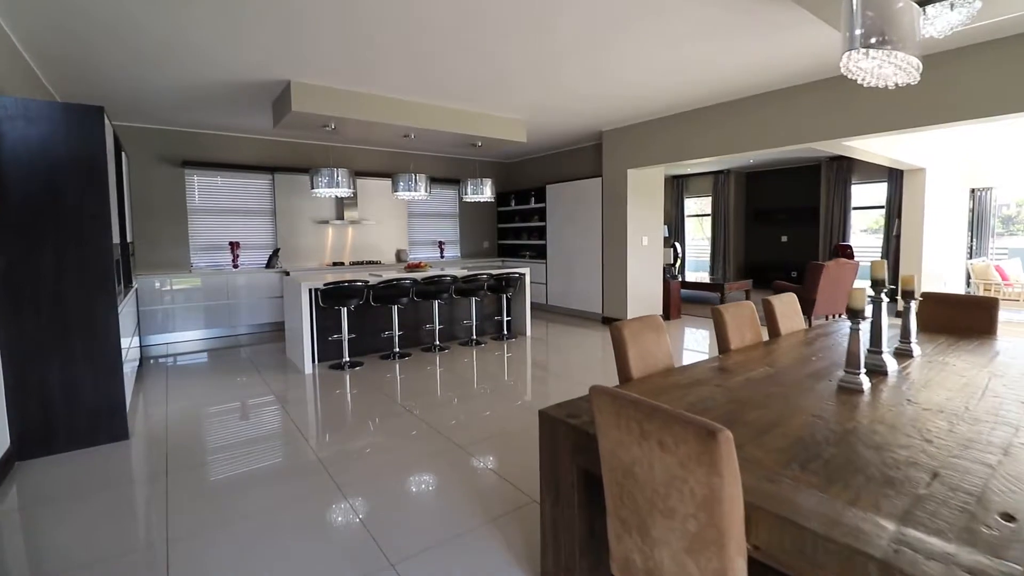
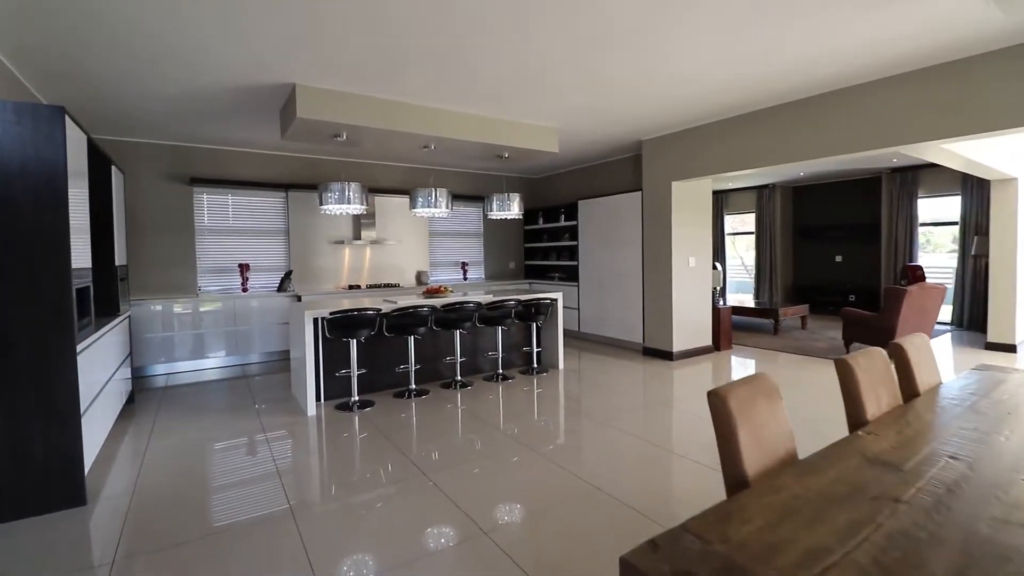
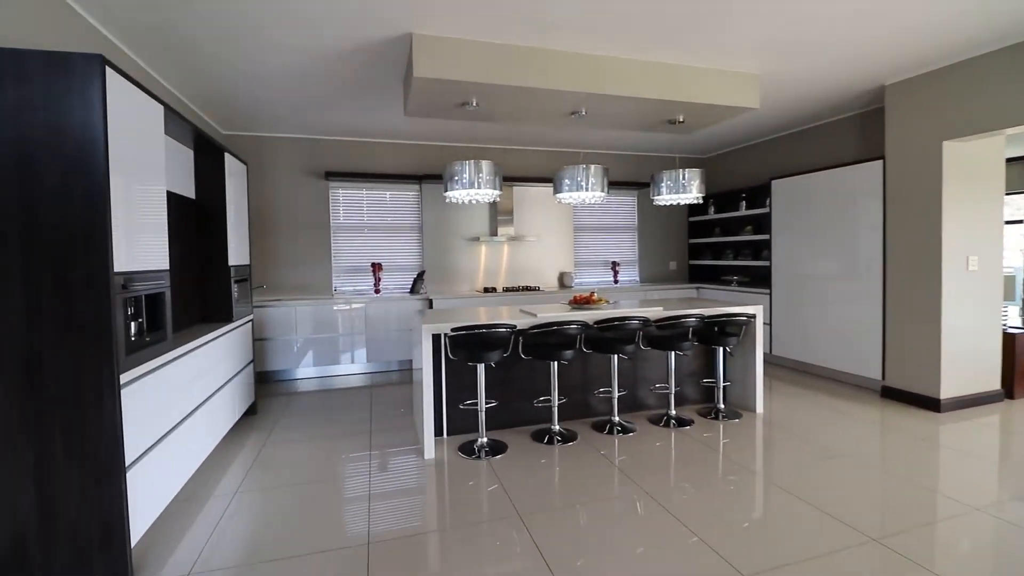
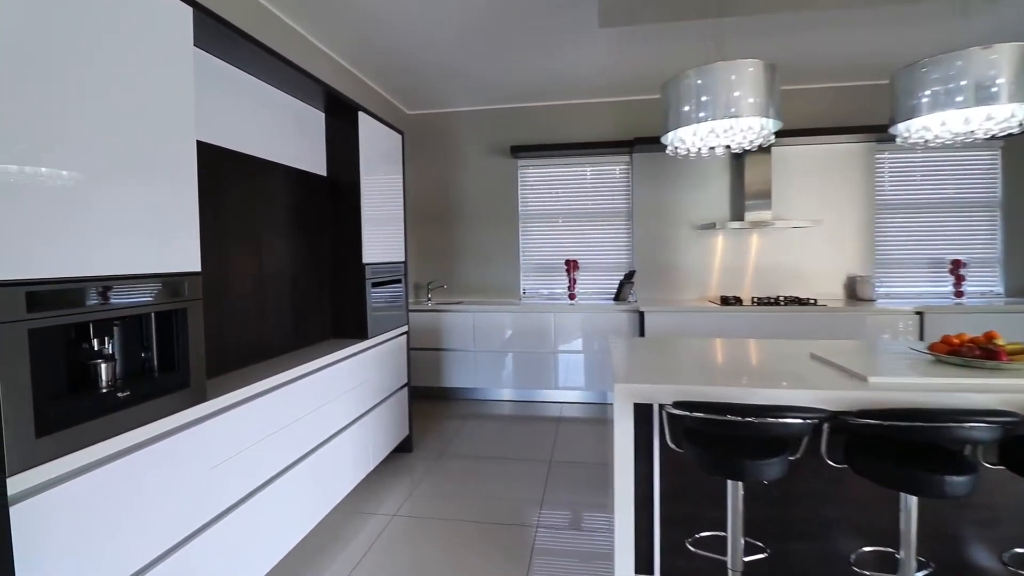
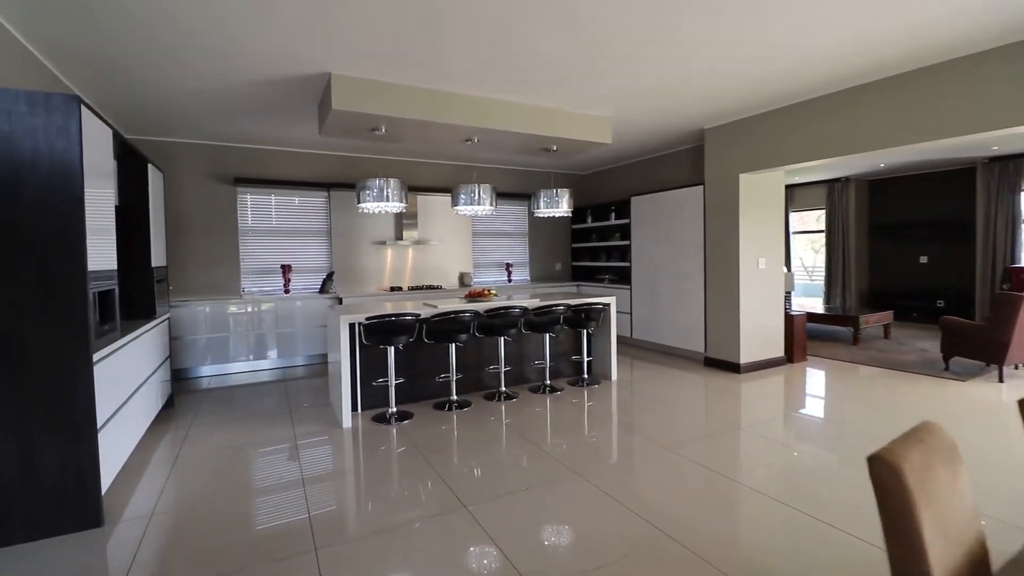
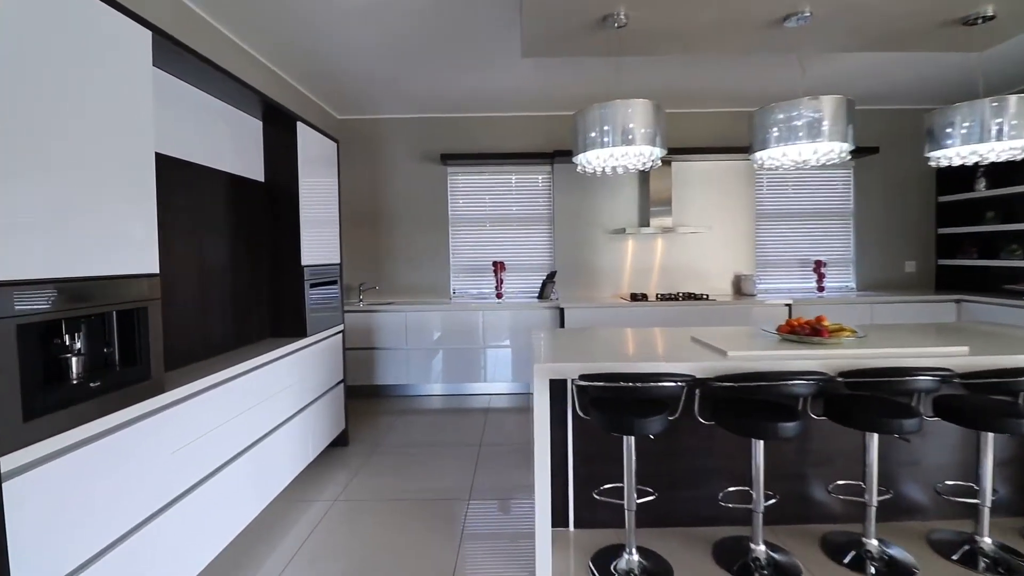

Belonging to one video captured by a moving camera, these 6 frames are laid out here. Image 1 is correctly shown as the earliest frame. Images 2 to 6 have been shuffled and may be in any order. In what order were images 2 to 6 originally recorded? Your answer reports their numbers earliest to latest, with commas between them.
2, 5, 3, 6, 4
